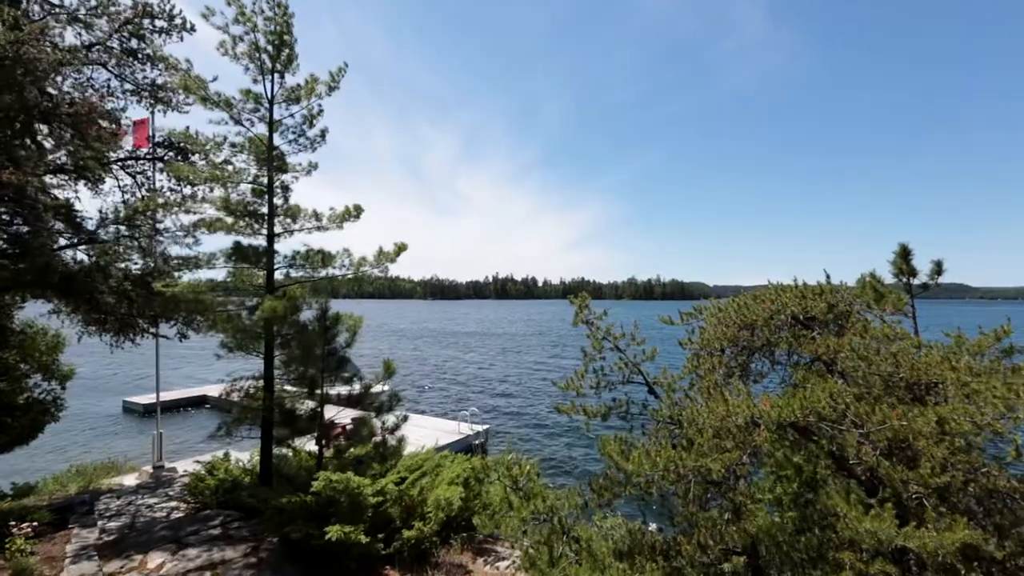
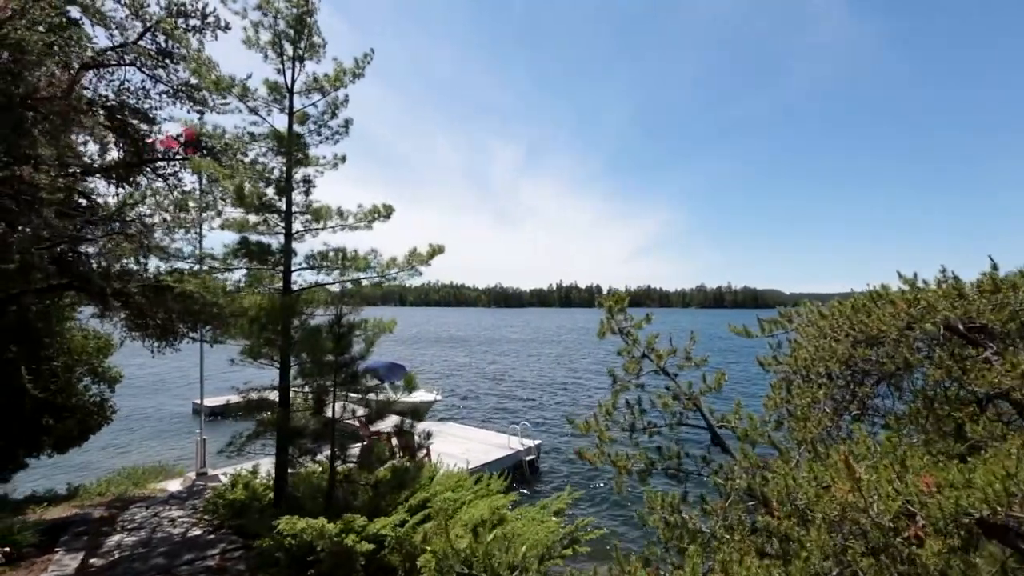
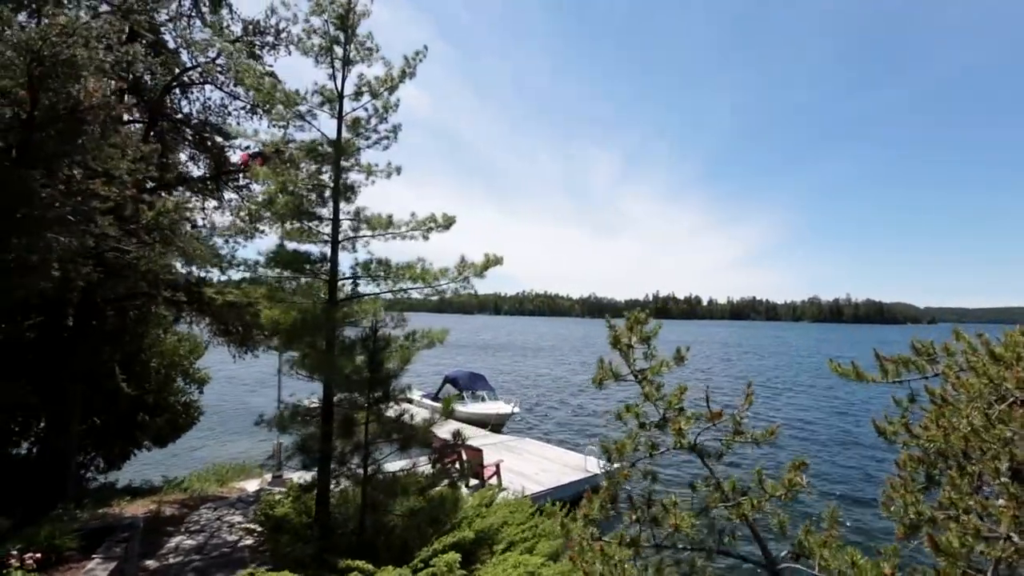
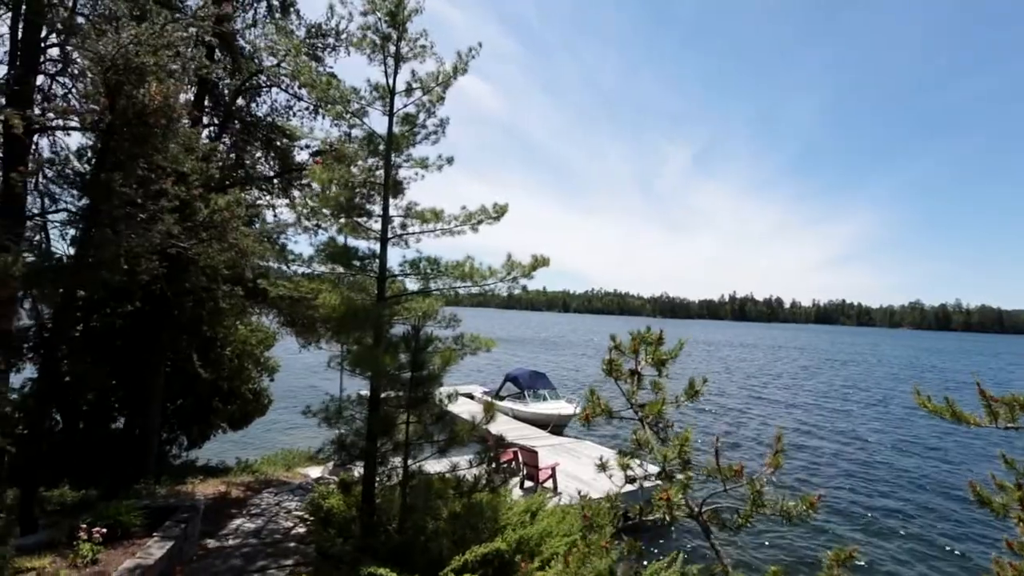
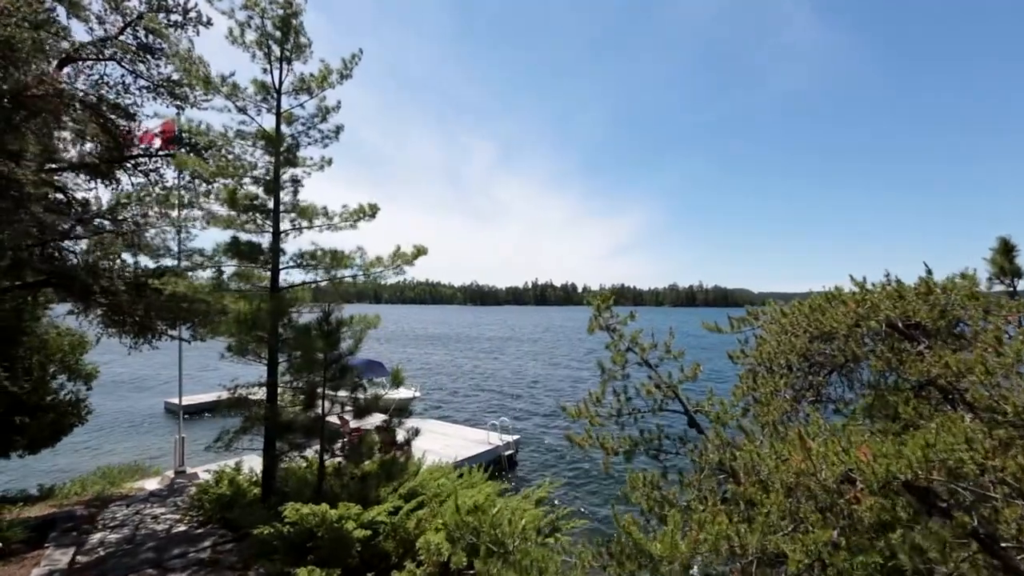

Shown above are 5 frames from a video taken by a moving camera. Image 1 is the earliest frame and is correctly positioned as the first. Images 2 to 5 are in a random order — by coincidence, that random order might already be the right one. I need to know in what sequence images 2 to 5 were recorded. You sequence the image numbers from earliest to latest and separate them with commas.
5, 2, 3, 4
